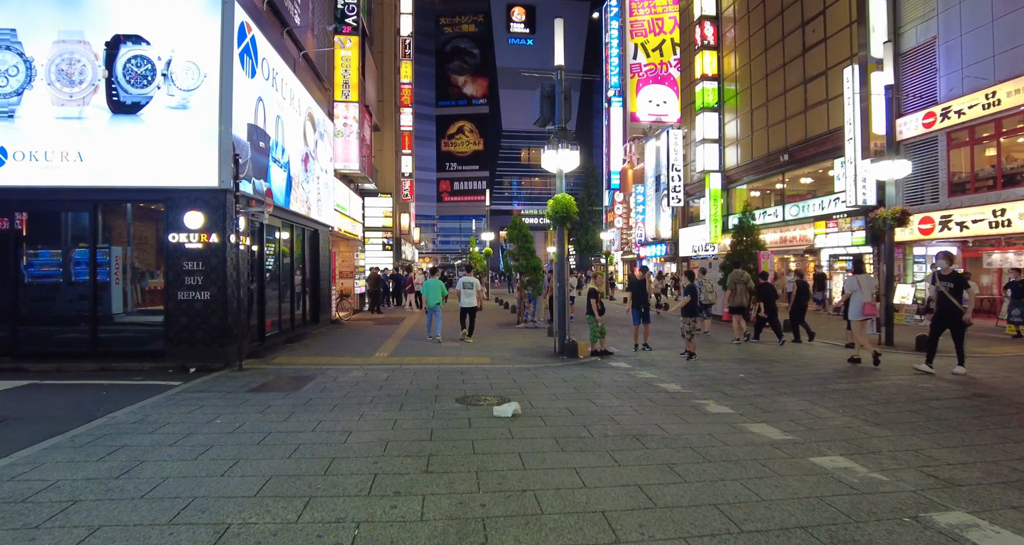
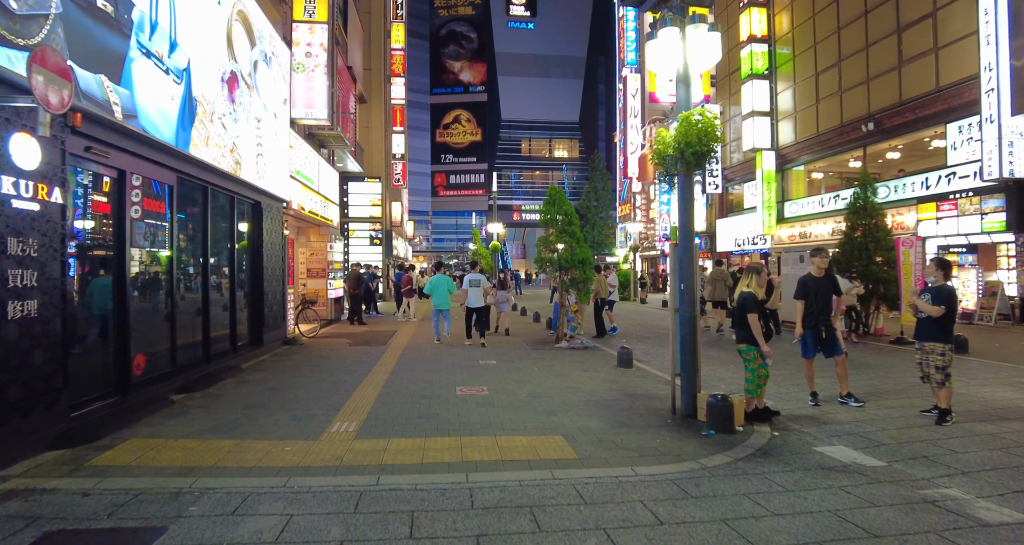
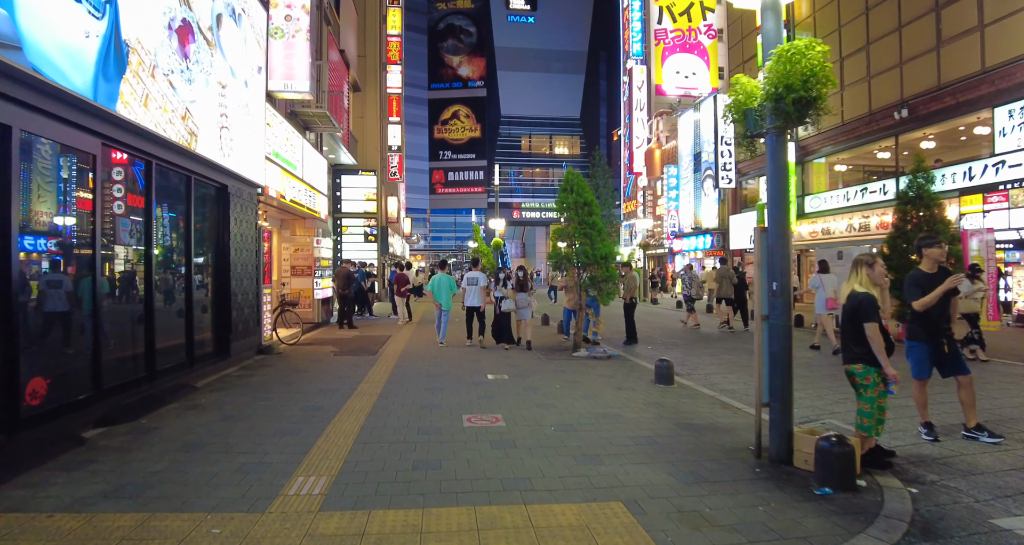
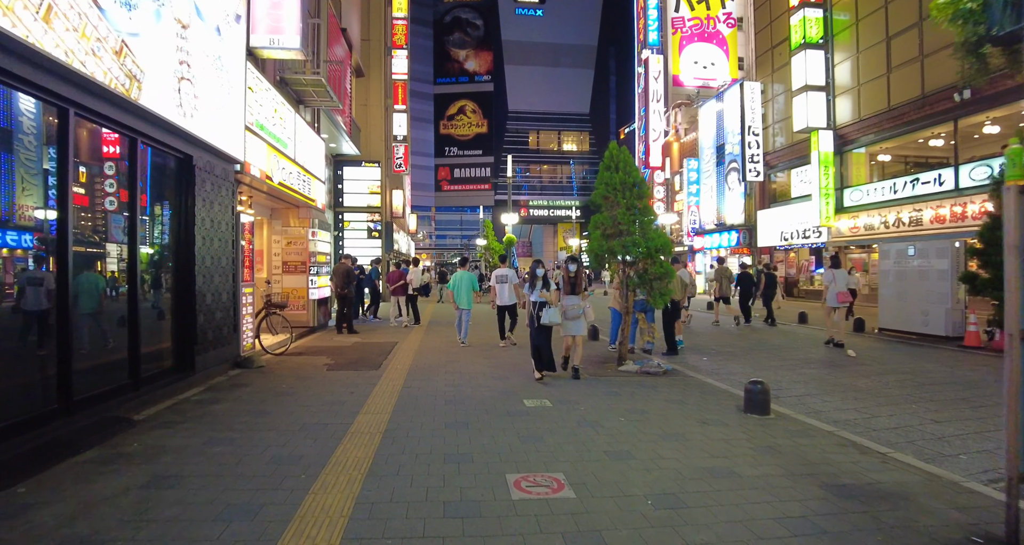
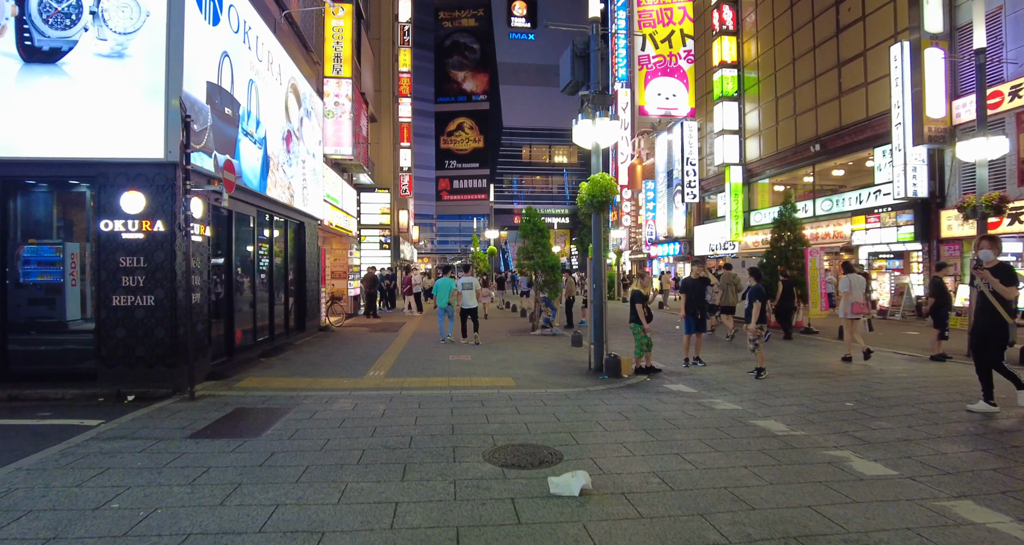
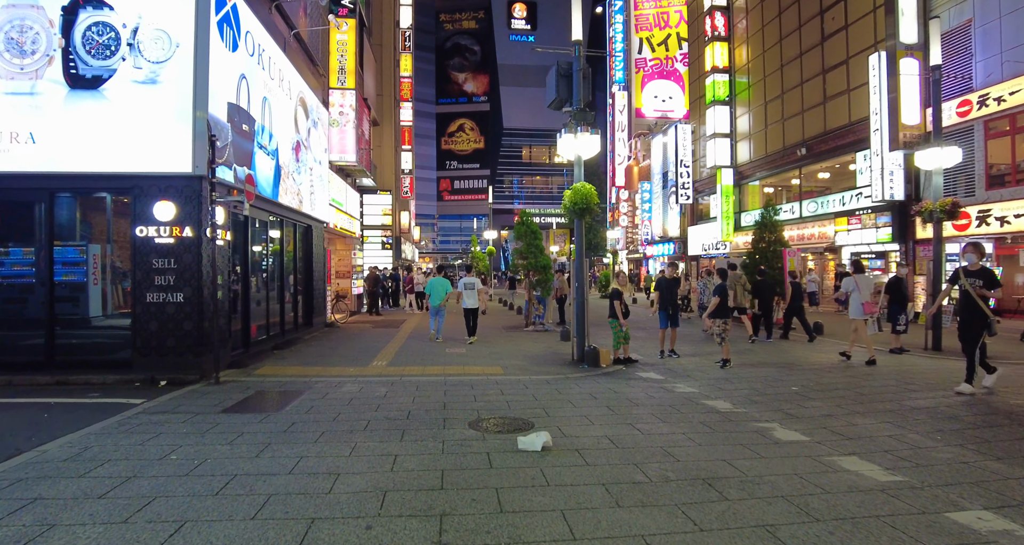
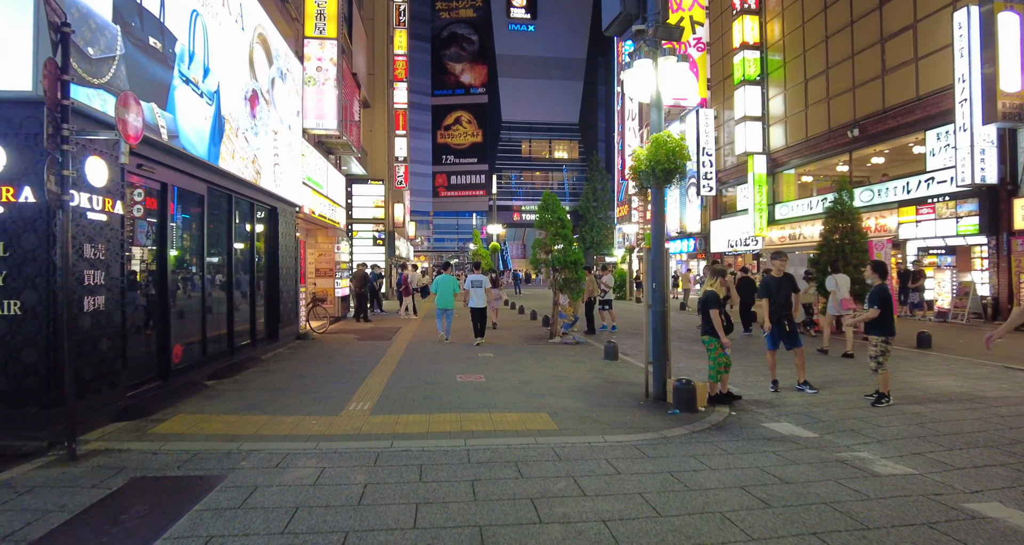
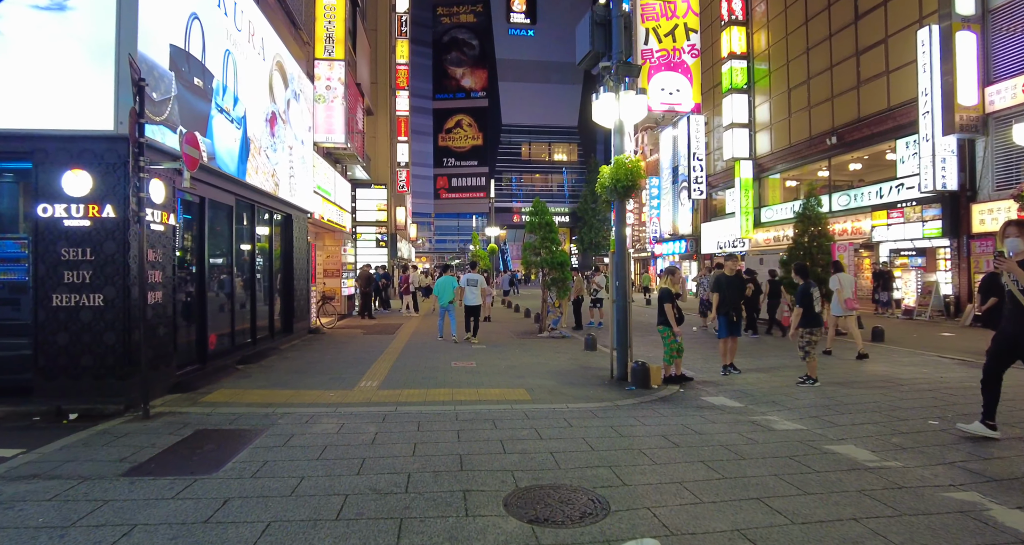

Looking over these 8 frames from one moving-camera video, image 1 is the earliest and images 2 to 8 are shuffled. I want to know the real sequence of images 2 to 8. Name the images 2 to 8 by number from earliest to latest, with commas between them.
6, 5, 8, 7, 2, 3, 4
